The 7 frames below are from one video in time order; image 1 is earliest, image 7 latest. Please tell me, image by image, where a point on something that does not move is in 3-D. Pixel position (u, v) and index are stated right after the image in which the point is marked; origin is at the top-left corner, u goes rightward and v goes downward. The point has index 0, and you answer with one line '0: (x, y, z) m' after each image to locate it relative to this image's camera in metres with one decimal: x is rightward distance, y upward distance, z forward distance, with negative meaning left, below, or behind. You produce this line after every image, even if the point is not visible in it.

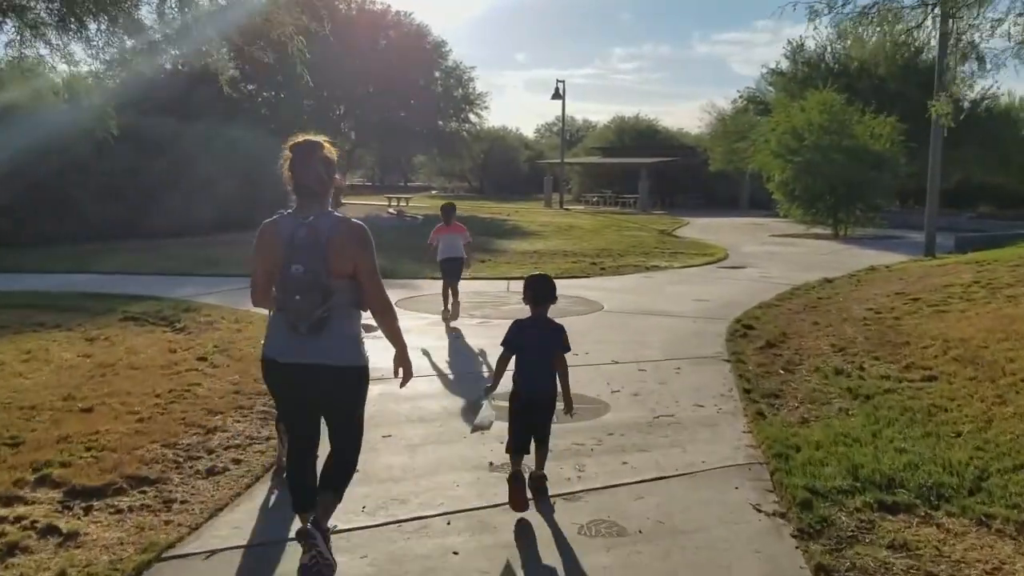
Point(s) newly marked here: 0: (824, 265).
0: (+6.0, +0.5, +18.0) m
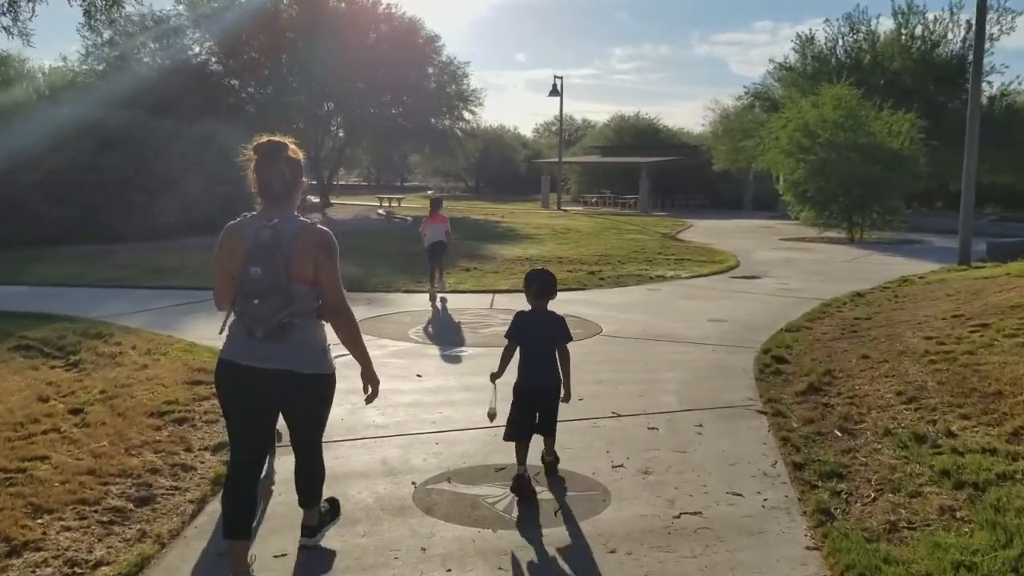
0: (+5.8, +0.2, +16.1) m
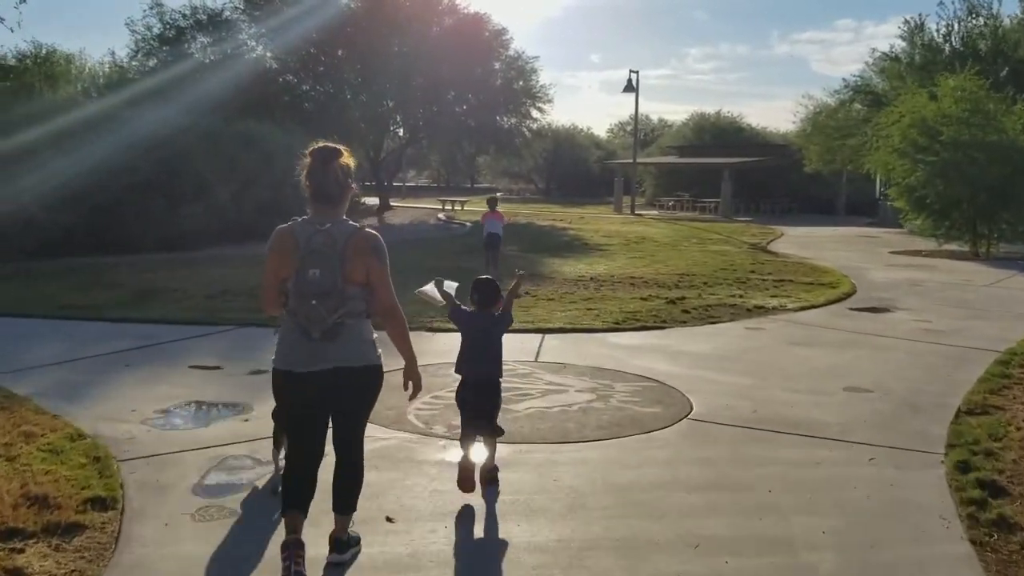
0: (+6.7, -0.3, +12.6) m
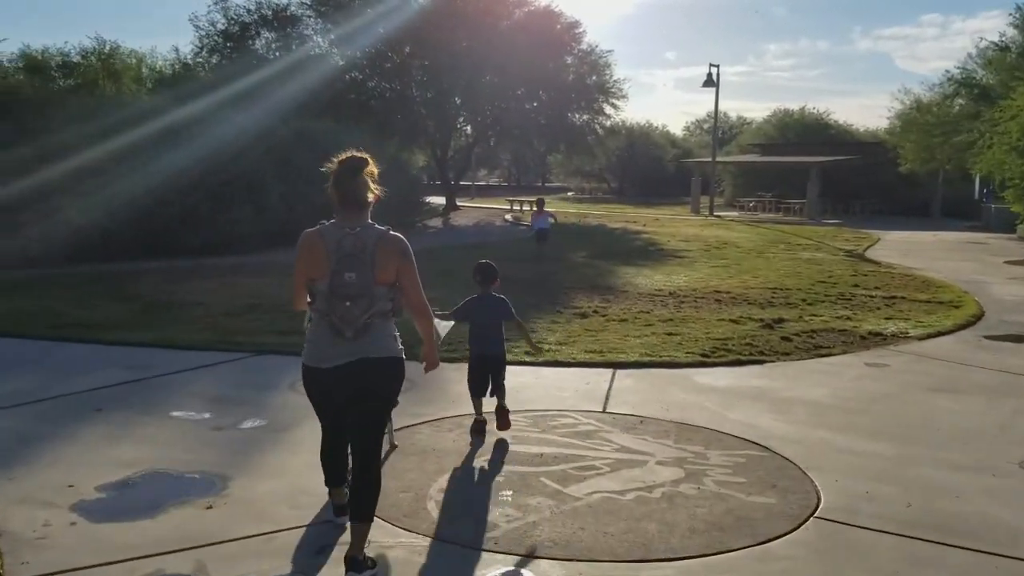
0: (+7.4, -0.5, +10.3) m
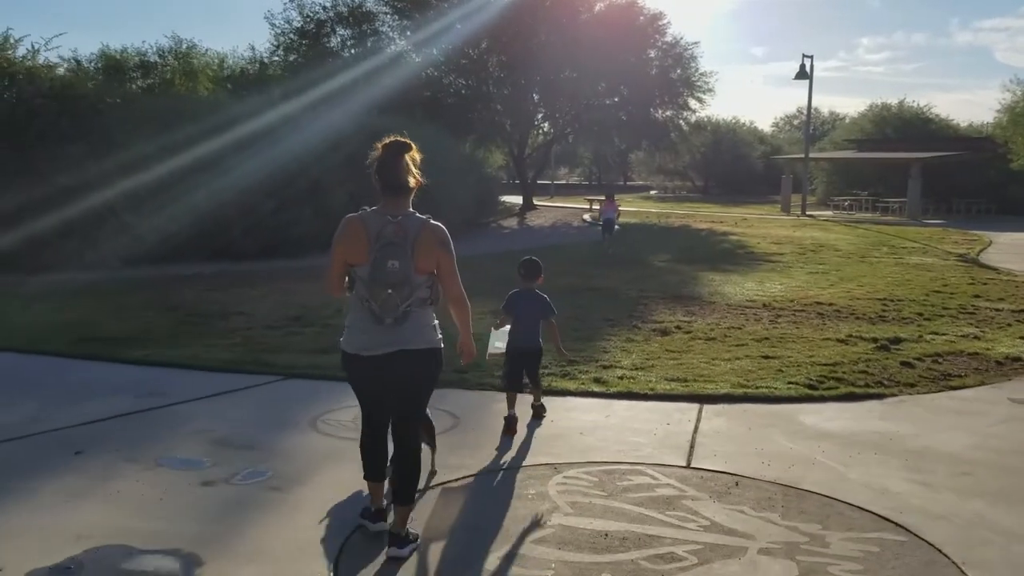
0: (+8.1, -0.7, +8.3) m
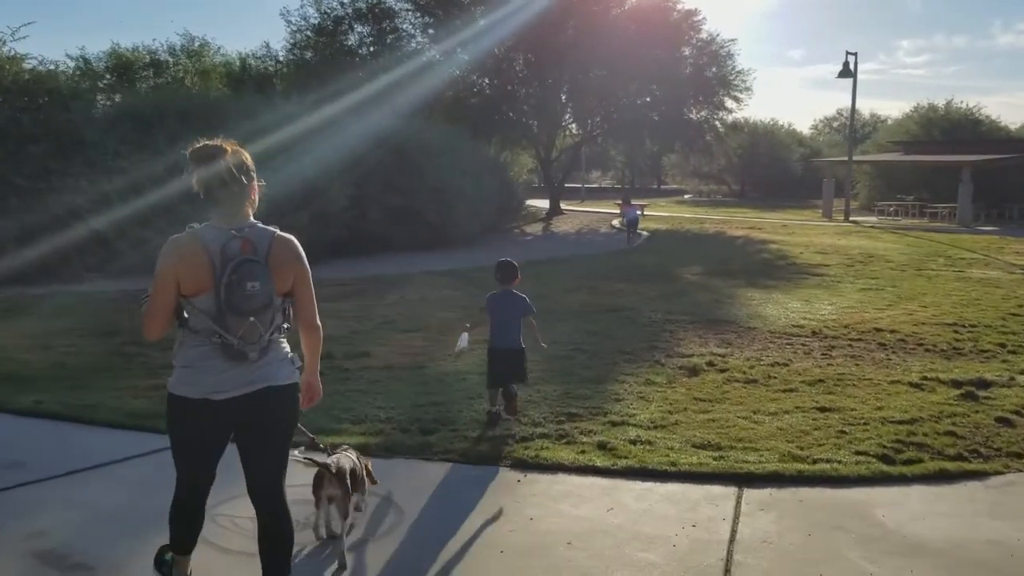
0: (+7.9, -1.0, +6.3) m
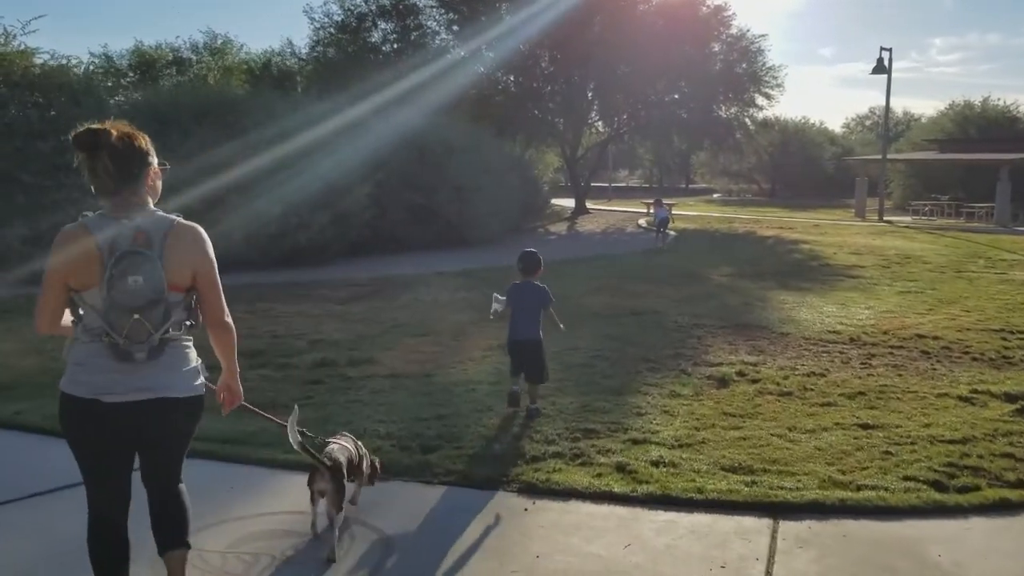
0: (+8.0, -1.1, +5.6) m
